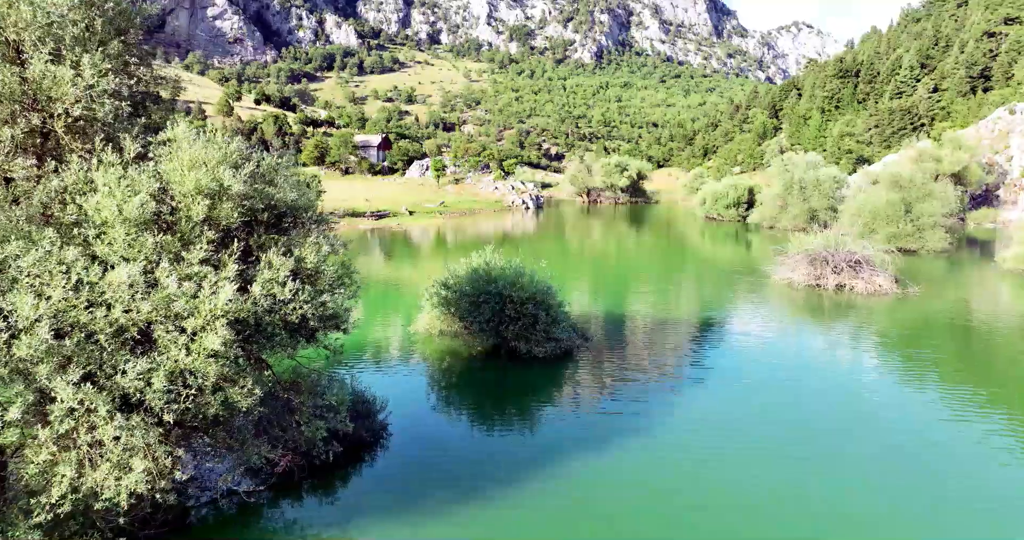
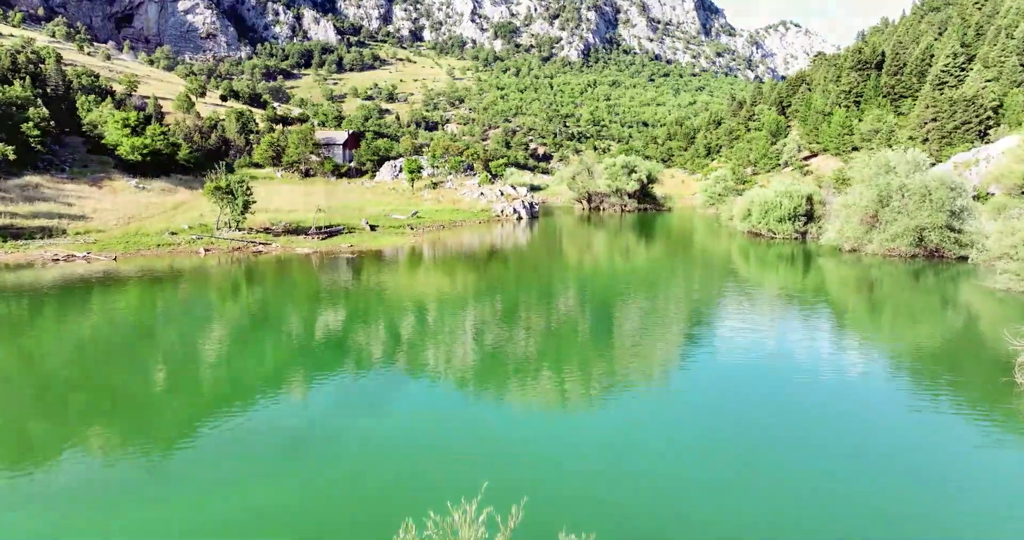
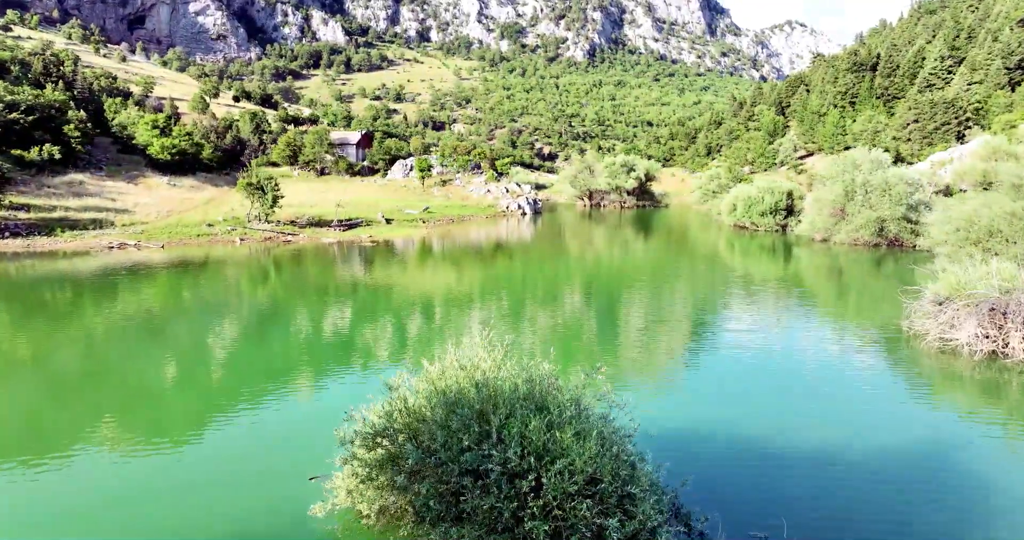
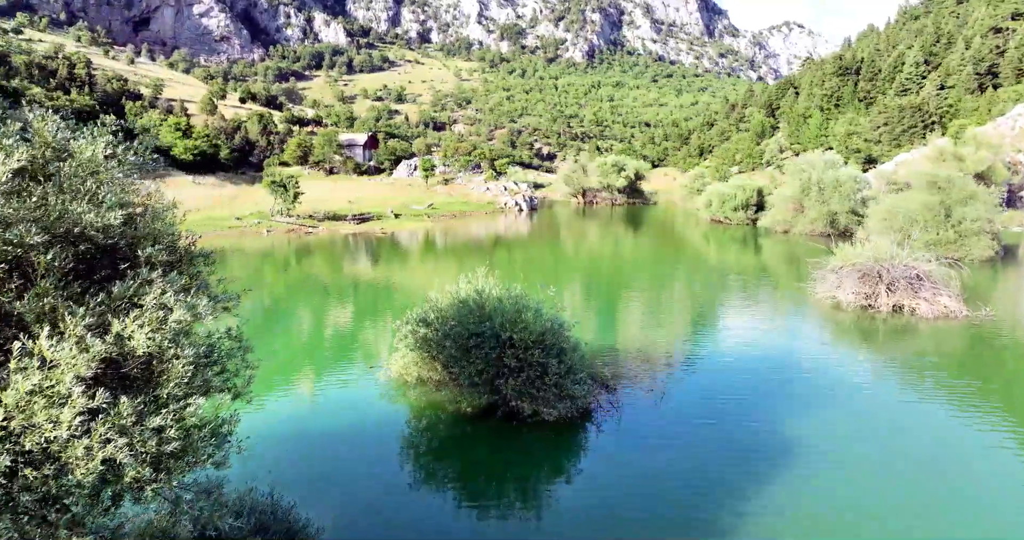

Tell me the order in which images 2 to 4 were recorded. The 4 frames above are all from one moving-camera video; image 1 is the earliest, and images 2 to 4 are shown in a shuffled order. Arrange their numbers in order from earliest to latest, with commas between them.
4, 3, 2
